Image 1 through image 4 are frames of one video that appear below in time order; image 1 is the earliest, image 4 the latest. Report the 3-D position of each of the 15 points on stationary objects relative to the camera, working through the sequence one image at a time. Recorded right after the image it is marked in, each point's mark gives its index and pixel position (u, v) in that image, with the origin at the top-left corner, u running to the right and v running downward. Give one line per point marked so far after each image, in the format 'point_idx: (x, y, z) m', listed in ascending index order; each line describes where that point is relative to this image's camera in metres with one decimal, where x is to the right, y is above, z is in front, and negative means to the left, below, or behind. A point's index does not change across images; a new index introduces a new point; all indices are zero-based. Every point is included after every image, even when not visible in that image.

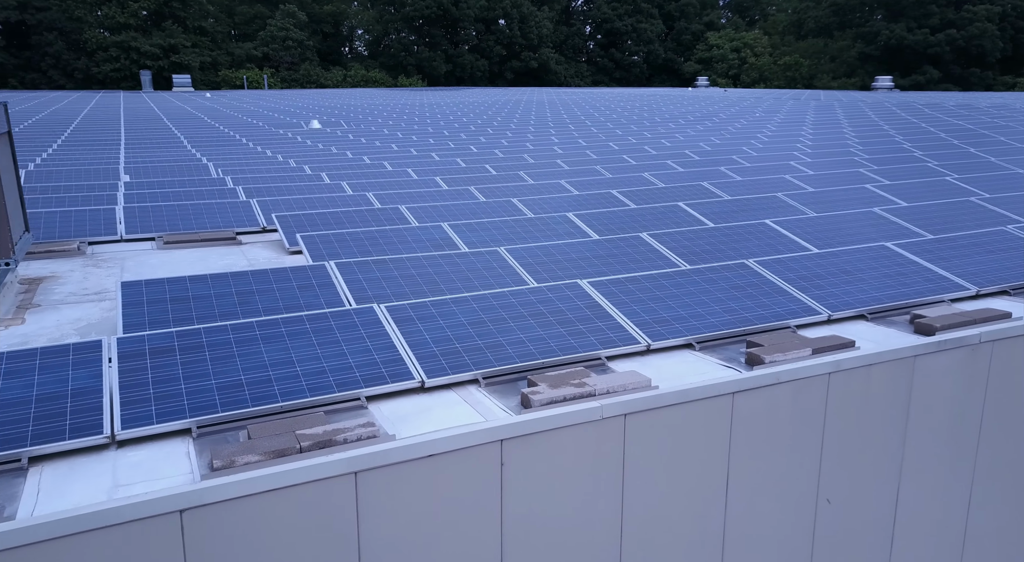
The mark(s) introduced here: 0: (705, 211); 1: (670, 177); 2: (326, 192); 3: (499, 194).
0: (+3.5, +1.2, +13.6) m
1: (+3.8, +2.5, +18.5) m
2: (-4.2, +2.0, +17.4) m
3: (-0.3, +1.9, +16.9) m
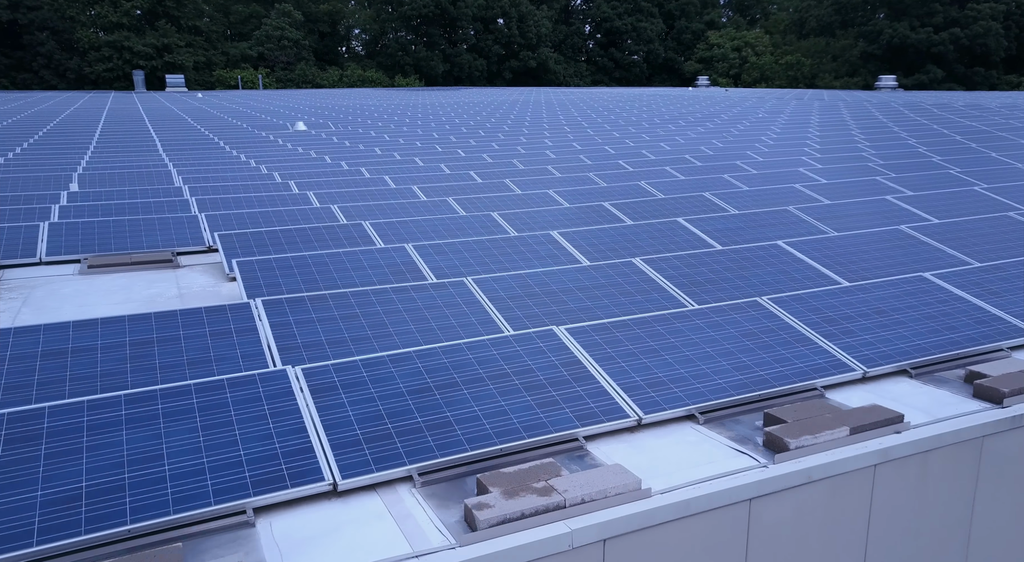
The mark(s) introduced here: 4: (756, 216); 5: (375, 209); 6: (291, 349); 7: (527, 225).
0: (+3.1, +0.8, +12.0) m
1: (+3.5, +2.1, +16.9) m
2: (-4.6, +1.6, +15.8) m
3: (-0.6, +1.5, +15.3) m
4: (+4.1, +1.0, +12.8) m
5: (-2.7, +1.4, +14.8) m
6: (-2.0, -0.6, +7.0) m
7: (+0.3, +0.9, +13.1) m
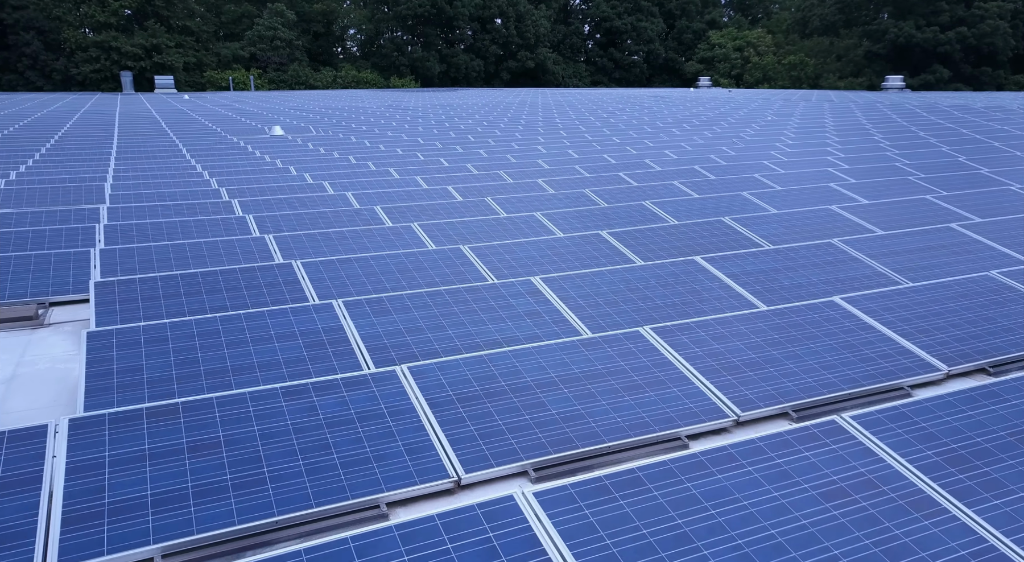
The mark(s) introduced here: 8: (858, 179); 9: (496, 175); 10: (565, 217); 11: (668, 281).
0: (+2.7, 0.0, +9.3) m
1: (+3.1, +1.4, +14.2) m
2: (-4.9, +0.9, +13.0) m
3: (-1.0, +0.8, +12.6) m
4: (+3.7, +0.3, +10.1) m
5: (-3.0, +0.7, +12.1) m
6: (-2.4, -1.3, +4.2) m
7: (-0.1, +0.2, +10.4) m
8: (+8.0, +2.4, +17.7) m
9: (-0.4, +2.8, +19.6) m
10: (+0.9, +1.1, +13.6) m
11: (+1.9, 0.0, +9.2) m
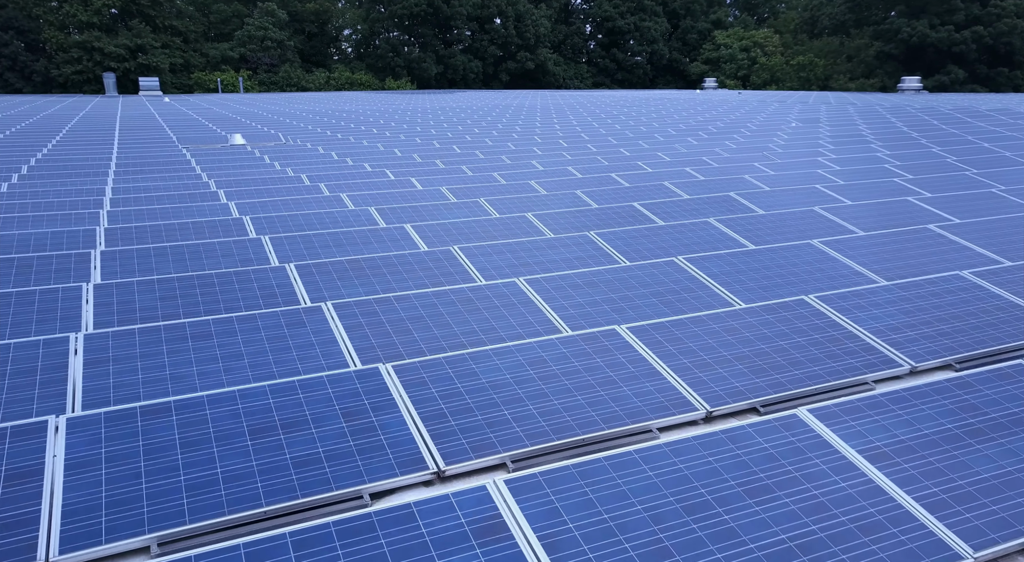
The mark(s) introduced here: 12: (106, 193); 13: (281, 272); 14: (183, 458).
0: (+2.4, -1.2, +4.7) m
1: (+2.8, +0.2, +9.6) m
2: (-5.3, -0.4, +8.4) m
3: (-1.3, -0.4, +8.0) m
4: (+3.4, -0.9, +5.4) m
5: (-3.4, -0.6, +7.5) m
6: (-2.7, -2.6, -0.4) m
7: (-0.5, -1.0, +5.8) m
8: (+7.7, +1.1, +13.1) m
9: (-0.8, +1.5, +15.0) m
10: (+0.6, -0.1, +9.0) m
11: (+1.5, -1.2, +4.6) m
12: (-9.5, +2.0, +17.6) m
13: (-3.0, 0.0, +9.9) m
14: (-2.3, -1.2, +5.1) m
